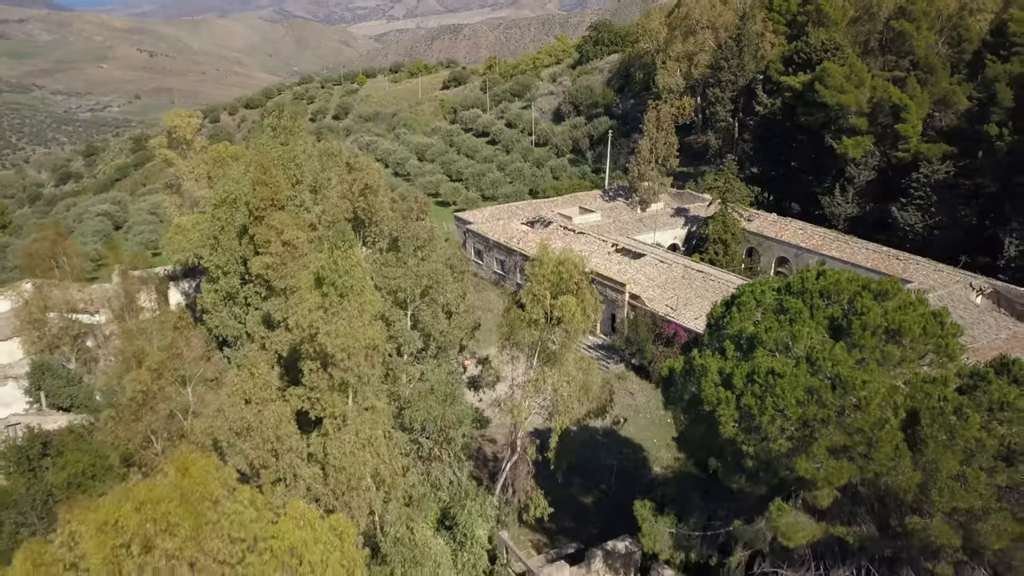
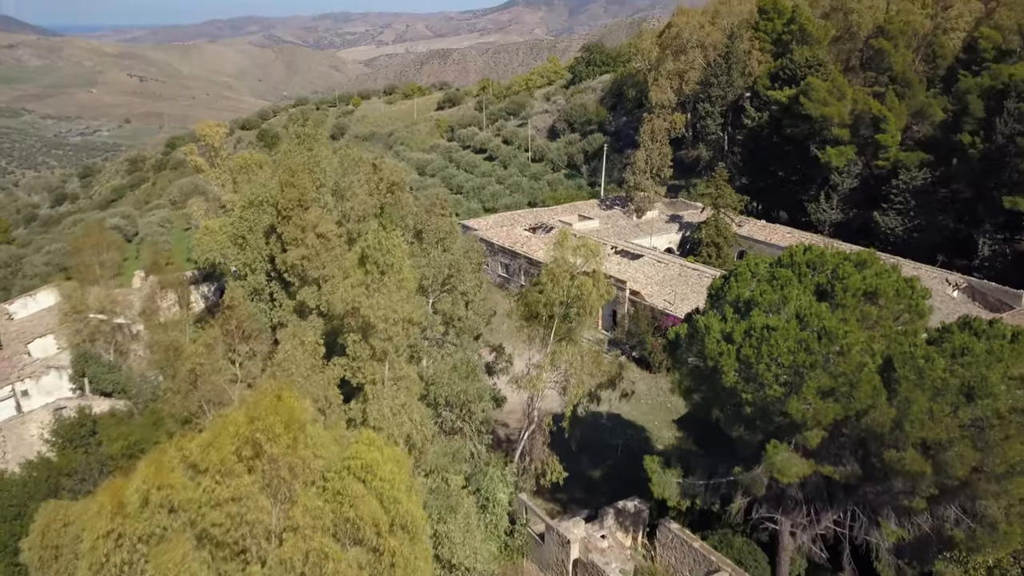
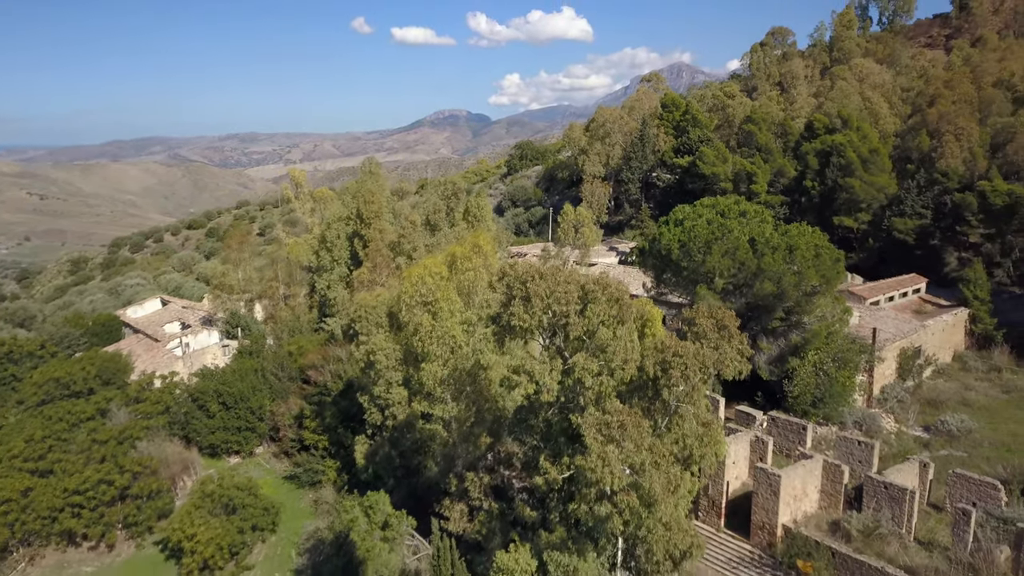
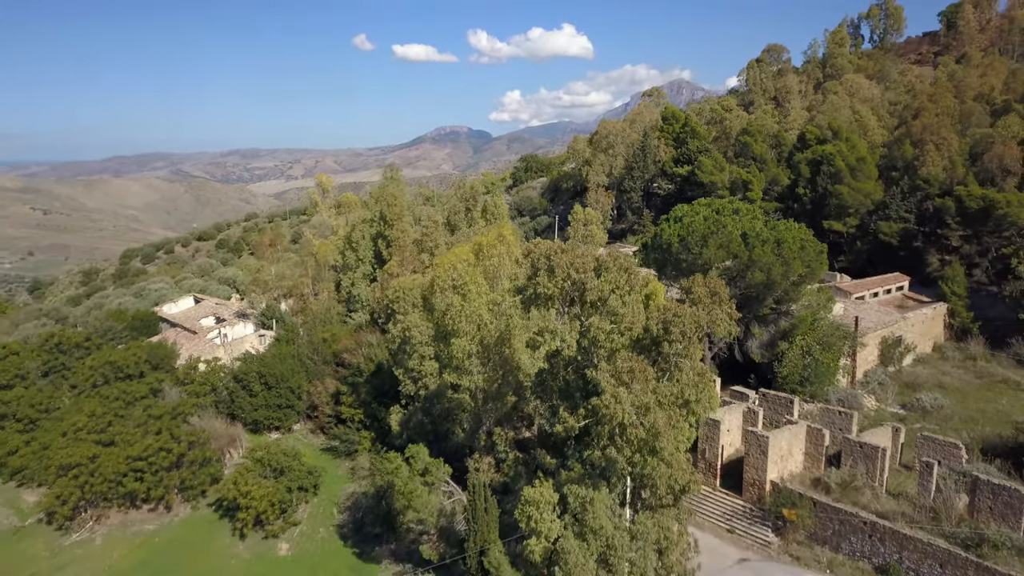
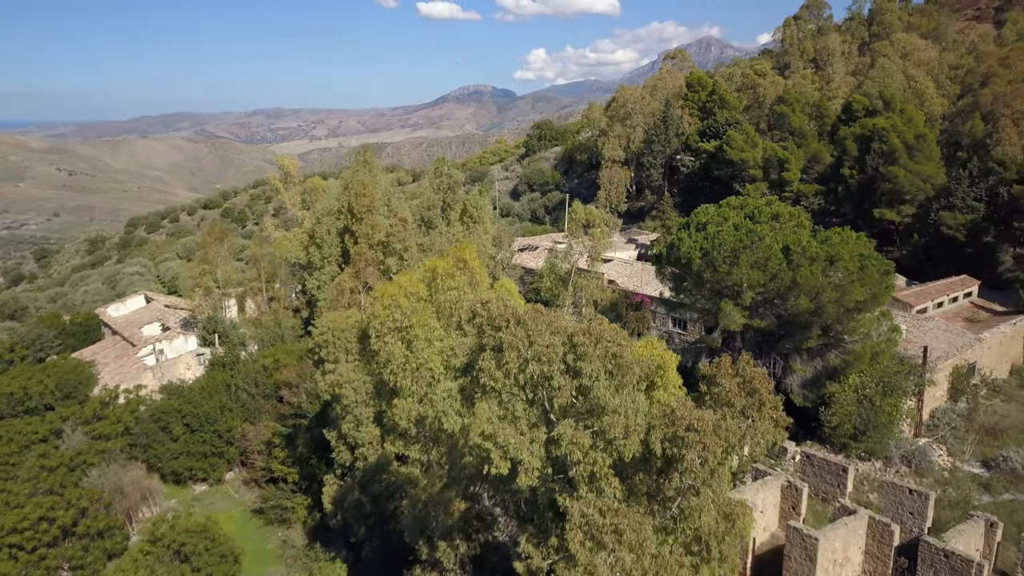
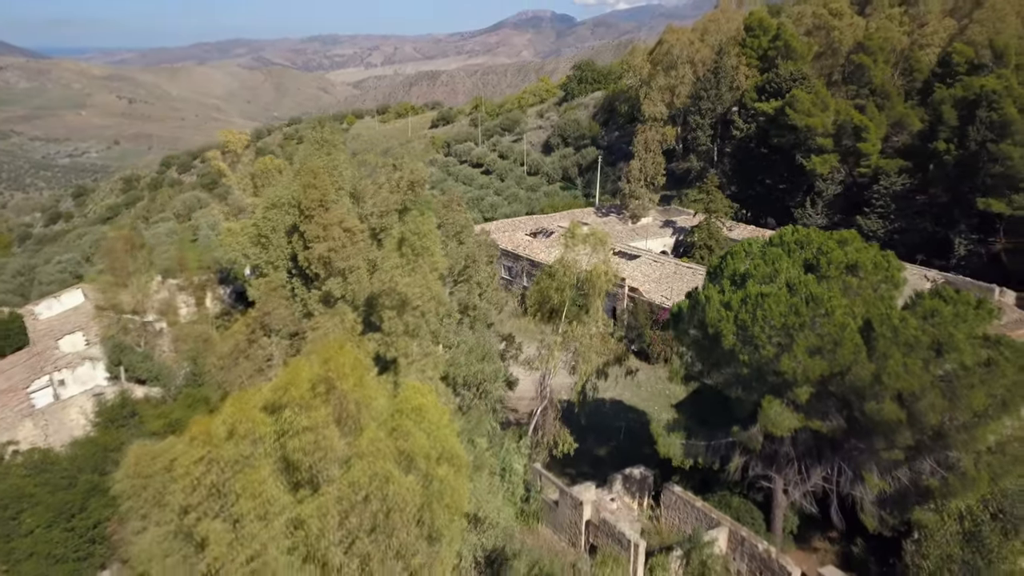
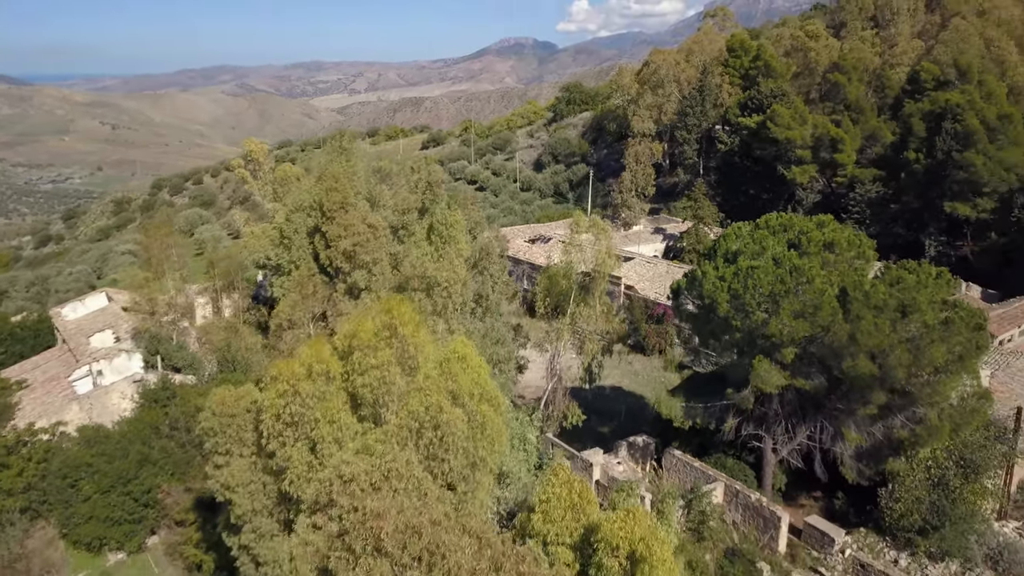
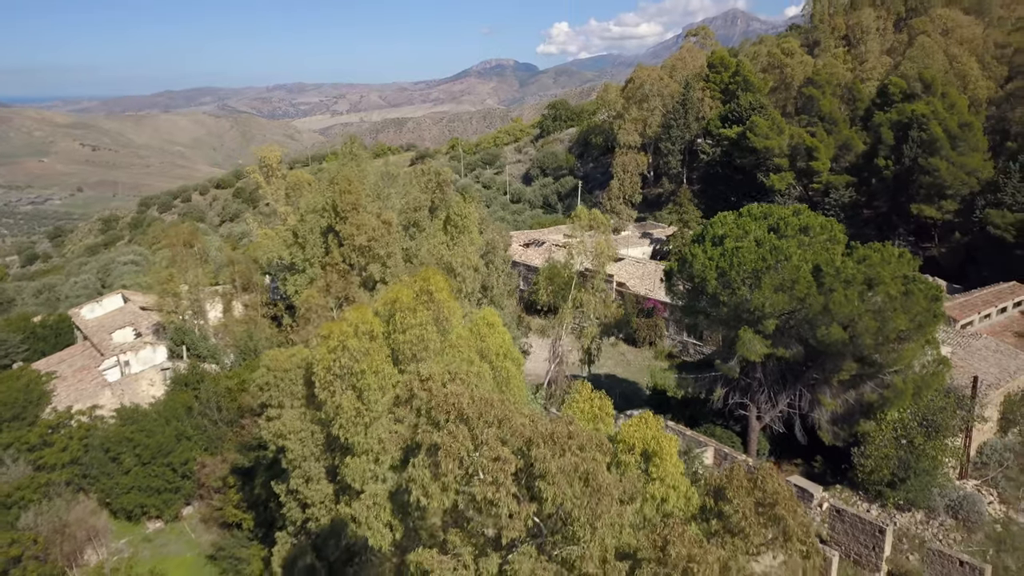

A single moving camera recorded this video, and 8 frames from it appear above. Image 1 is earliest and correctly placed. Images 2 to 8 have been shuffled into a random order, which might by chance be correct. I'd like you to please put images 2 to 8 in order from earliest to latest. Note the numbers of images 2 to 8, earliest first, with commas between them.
2, 6, 7, 8, 5, 3, 4
